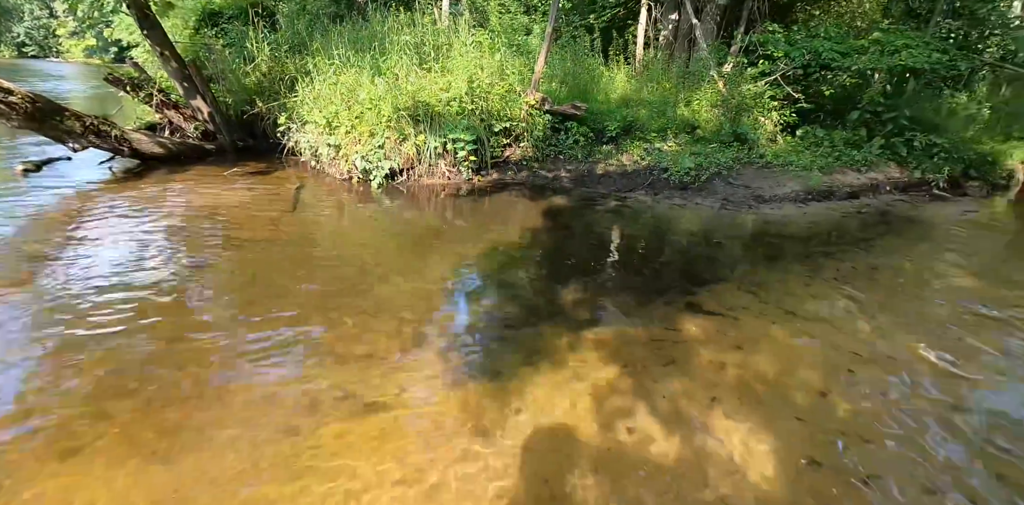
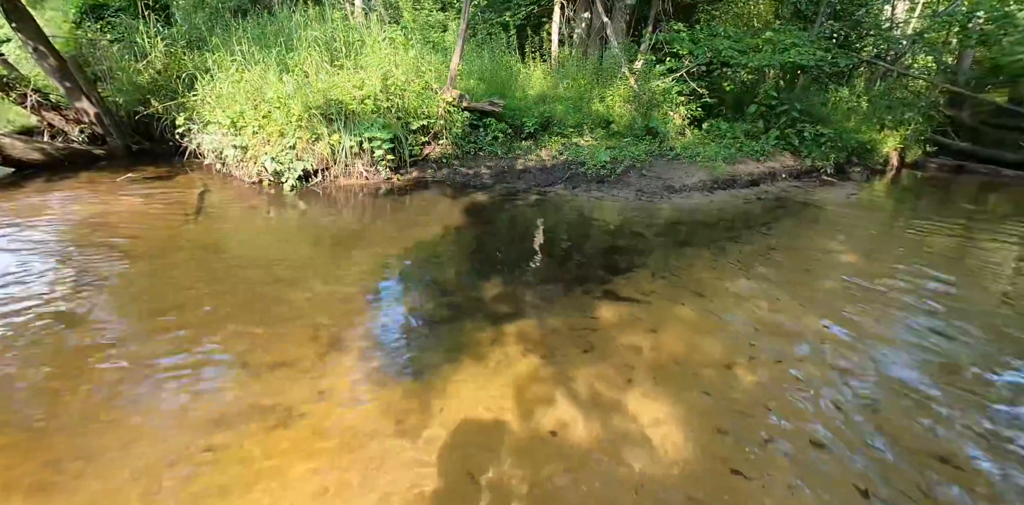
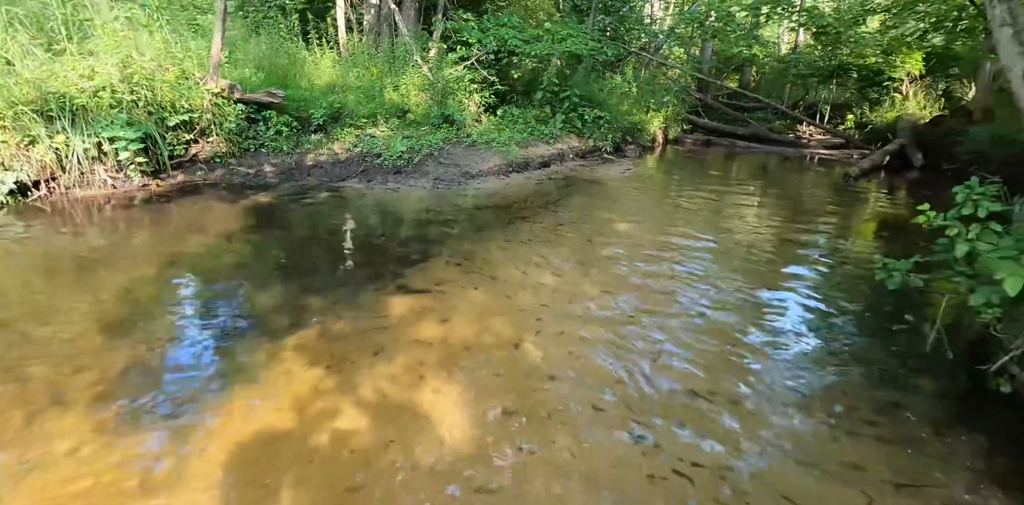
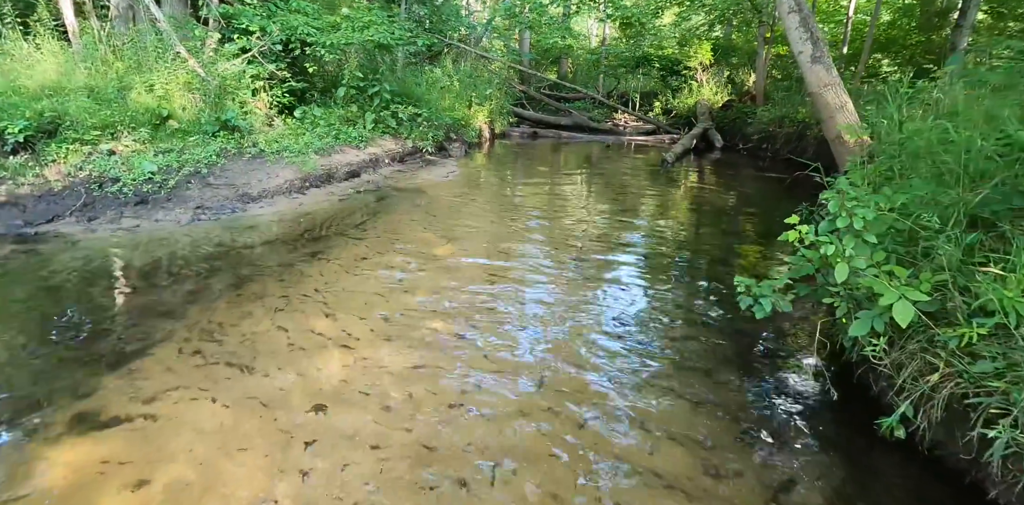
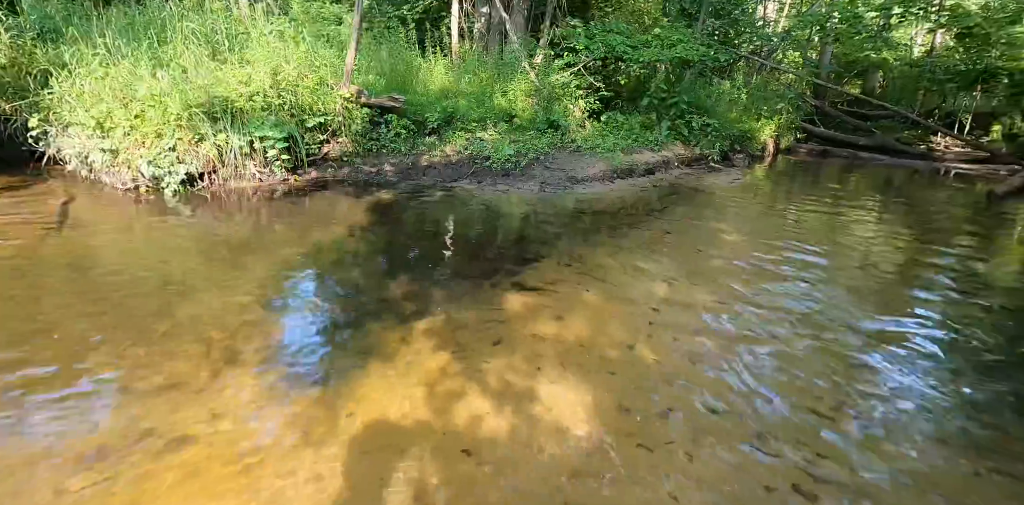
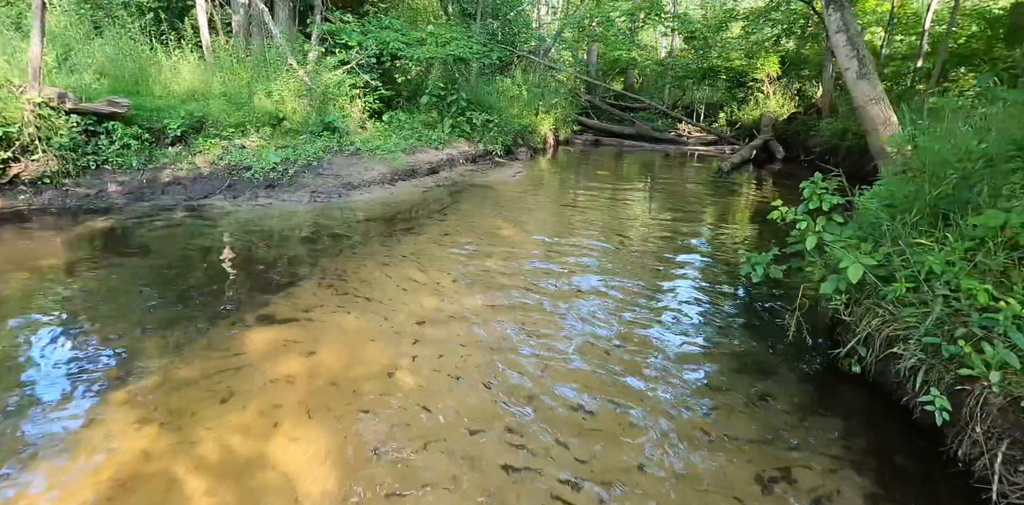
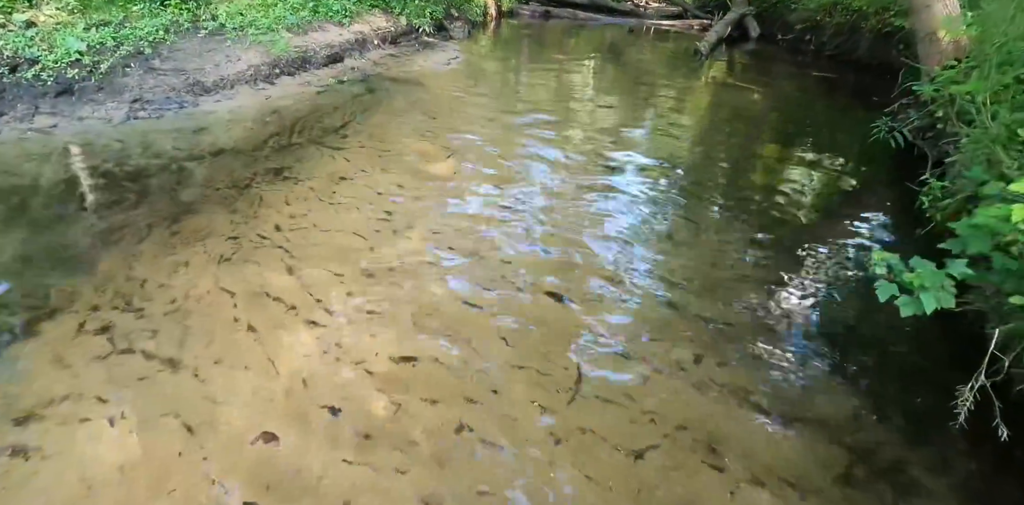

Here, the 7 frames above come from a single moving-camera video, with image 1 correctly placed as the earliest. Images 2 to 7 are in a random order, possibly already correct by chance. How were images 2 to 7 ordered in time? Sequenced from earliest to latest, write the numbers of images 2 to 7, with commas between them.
2, 5, 3, 6, 4, 7
